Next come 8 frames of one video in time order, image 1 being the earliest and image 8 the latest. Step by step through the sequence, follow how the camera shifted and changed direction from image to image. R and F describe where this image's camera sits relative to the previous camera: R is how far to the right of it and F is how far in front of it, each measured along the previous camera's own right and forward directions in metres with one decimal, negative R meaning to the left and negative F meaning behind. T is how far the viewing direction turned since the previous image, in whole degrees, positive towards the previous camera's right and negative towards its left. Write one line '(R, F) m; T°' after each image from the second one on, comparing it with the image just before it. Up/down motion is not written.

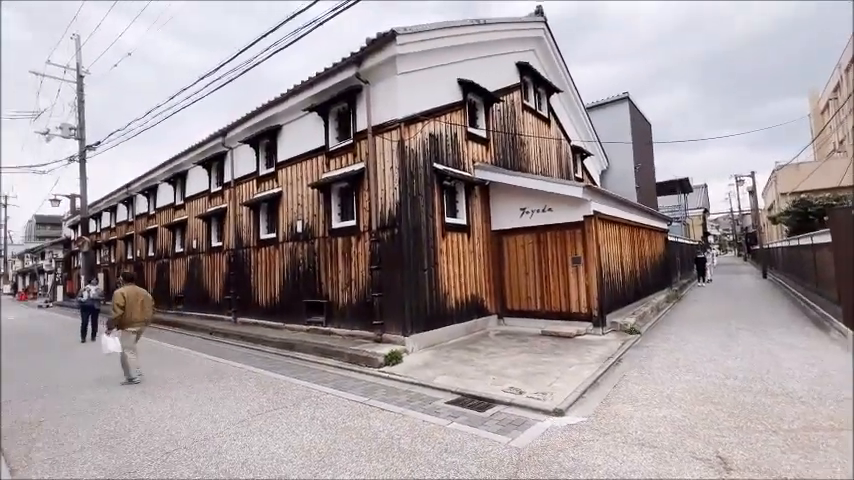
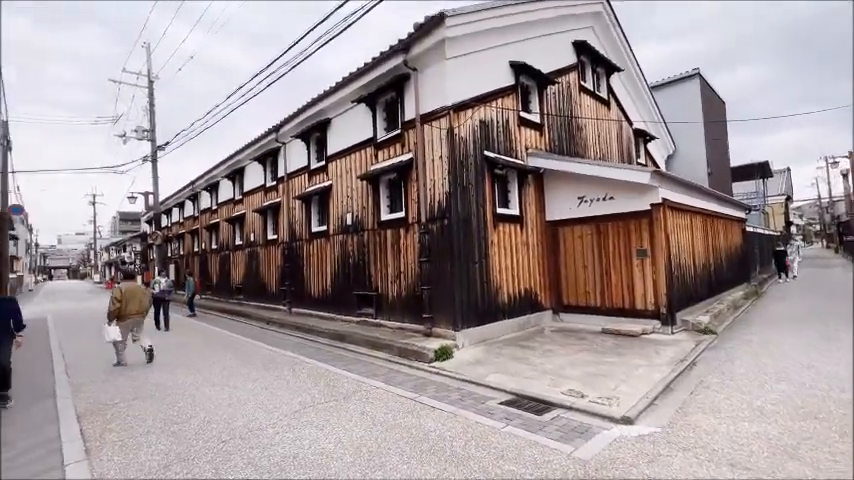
(-0.1, +0.3) m; -7°
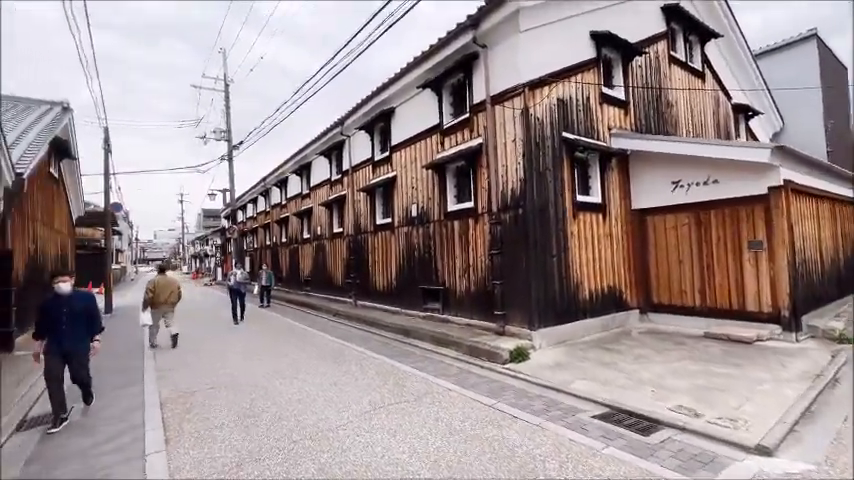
(-0.3, +0.5) m; -8°
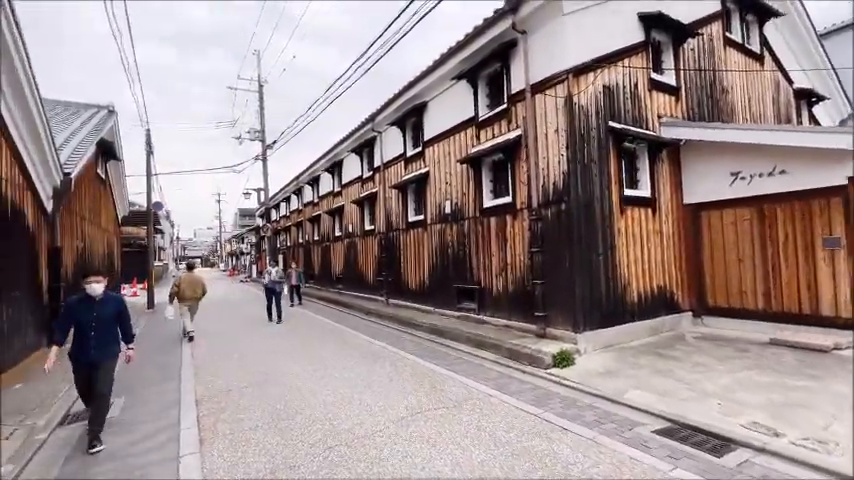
(-0.2, +0.3) m; -4°
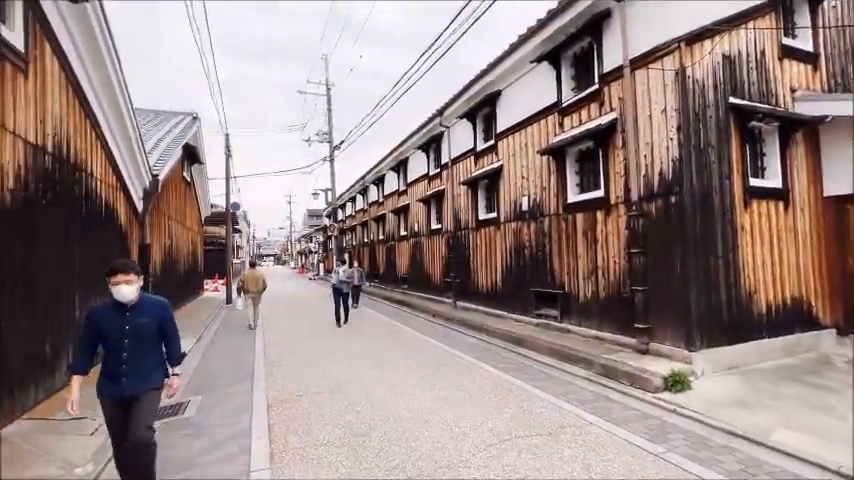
(-0.4, +0.7) m; -9°
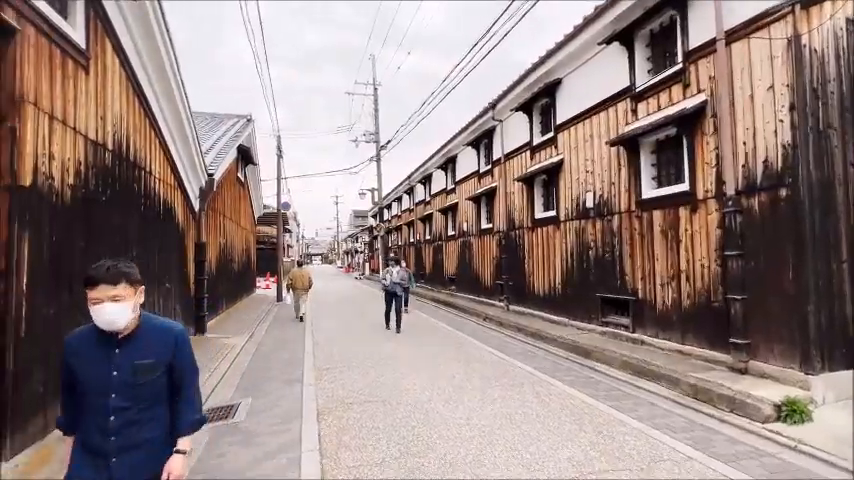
(-0.3, +0.5) m; -6°
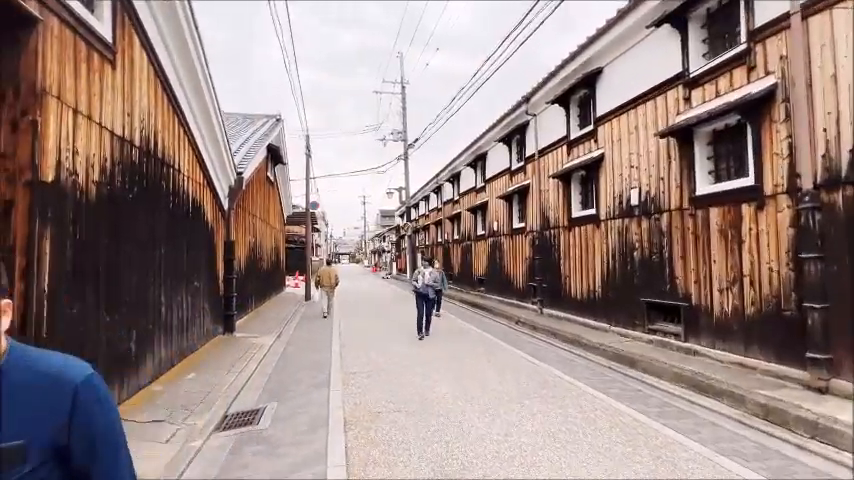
(-0.1, +0.4) m; -4°
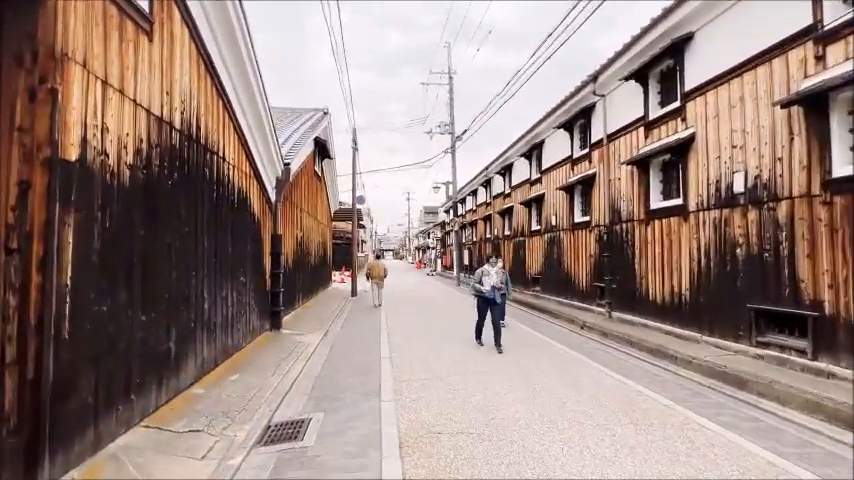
(-0.3, +0.8) m; -6°
